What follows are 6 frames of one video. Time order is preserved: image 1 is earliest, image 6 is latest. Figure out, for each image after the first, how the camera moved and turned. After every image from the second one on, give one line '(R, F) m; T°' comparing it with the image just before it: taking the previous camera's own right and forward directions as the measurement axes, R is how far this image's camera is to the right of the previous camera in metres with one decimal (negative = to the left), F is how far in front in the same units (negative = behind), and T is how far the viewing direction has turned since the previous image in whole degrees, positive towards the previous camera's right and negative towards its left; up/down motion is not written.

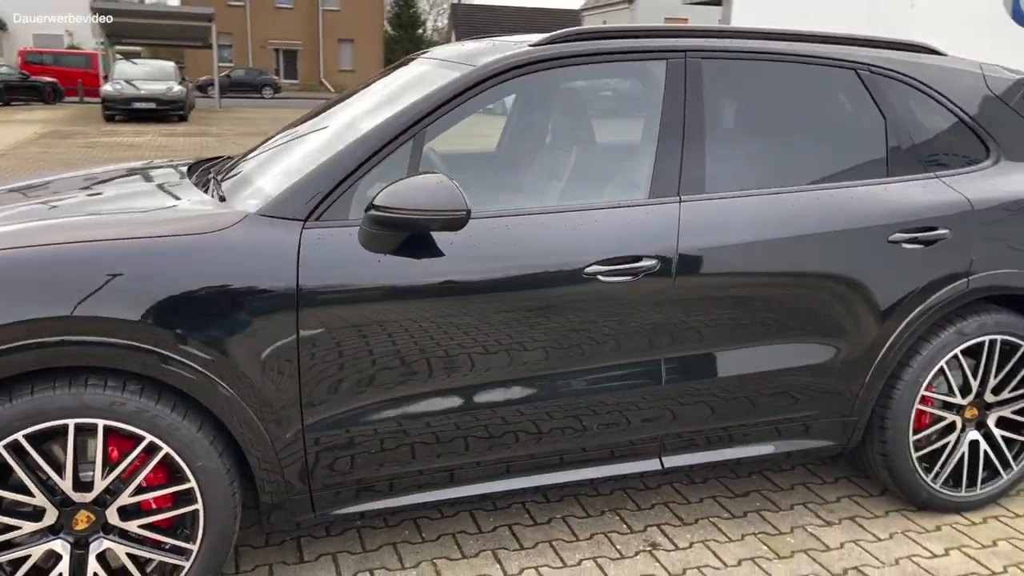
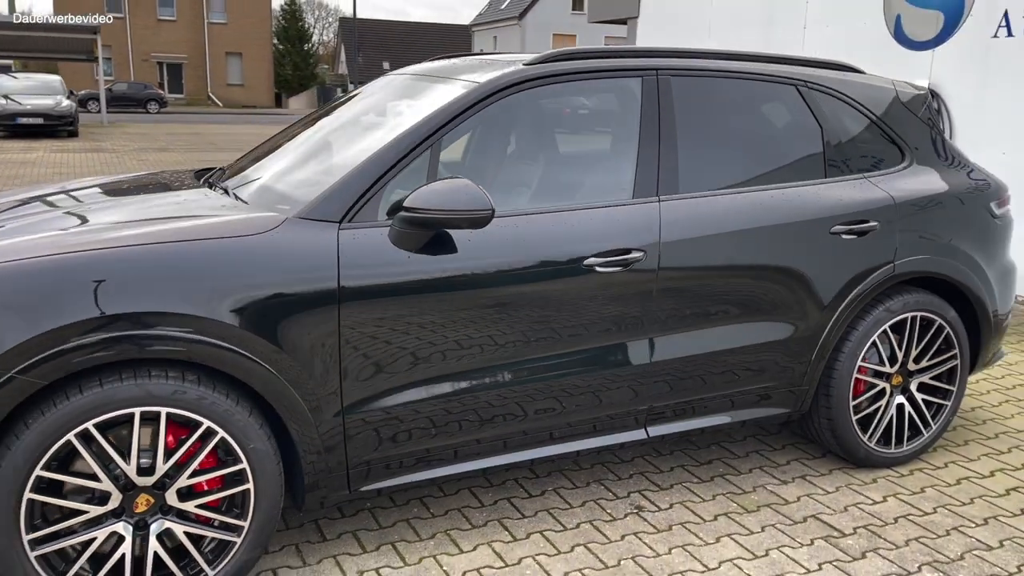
(-0.4, -0.3) m; +7°
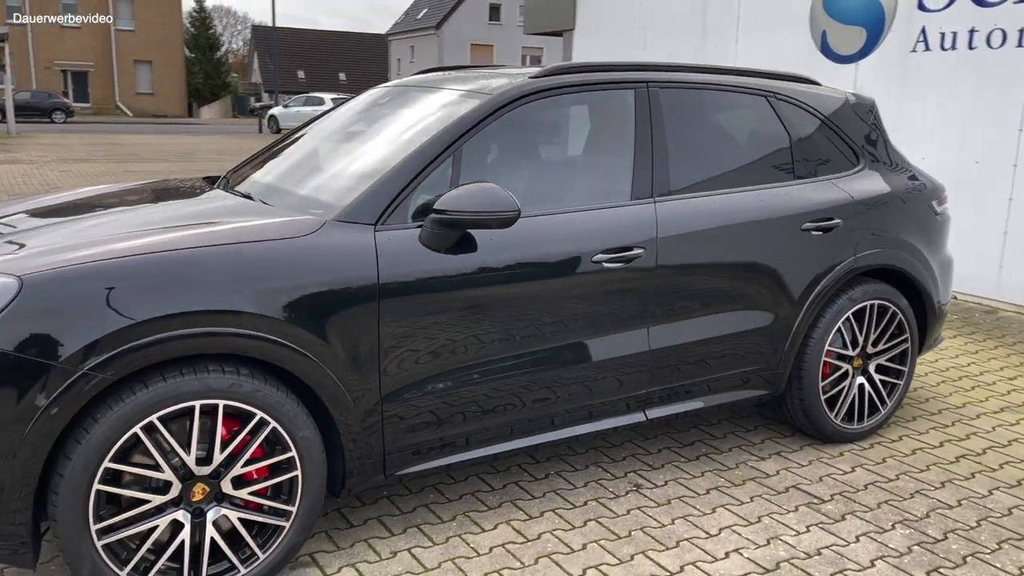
(-0.3, -0.2) m; +5°
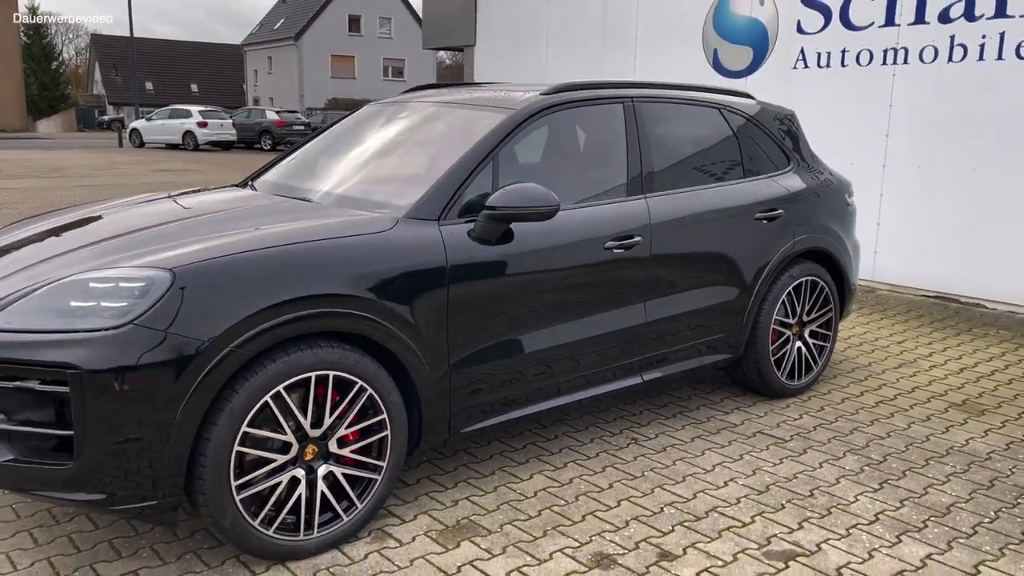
(-0.7, -0.5) m; +9°
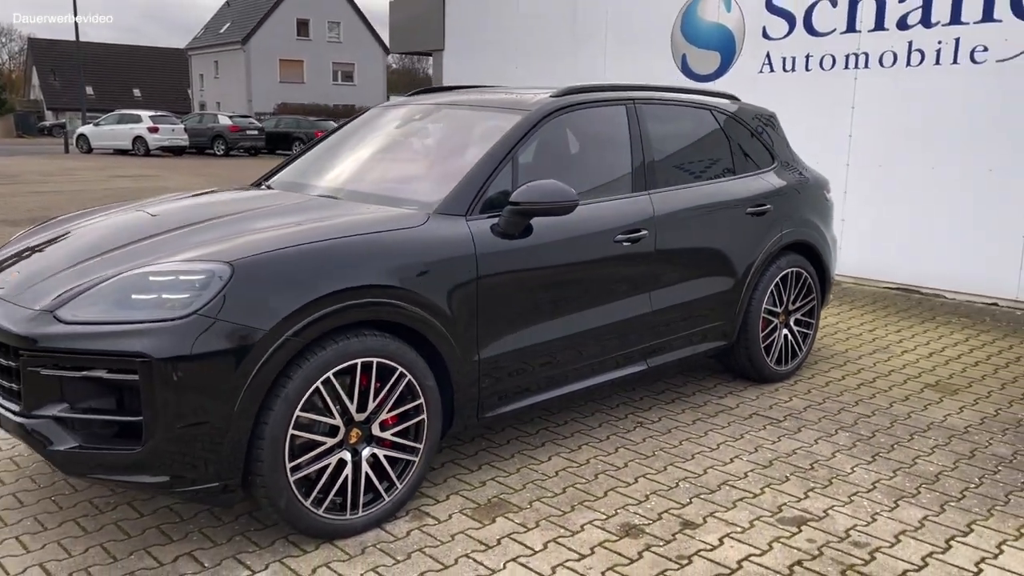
(-0.3, -0.2) m; +3°
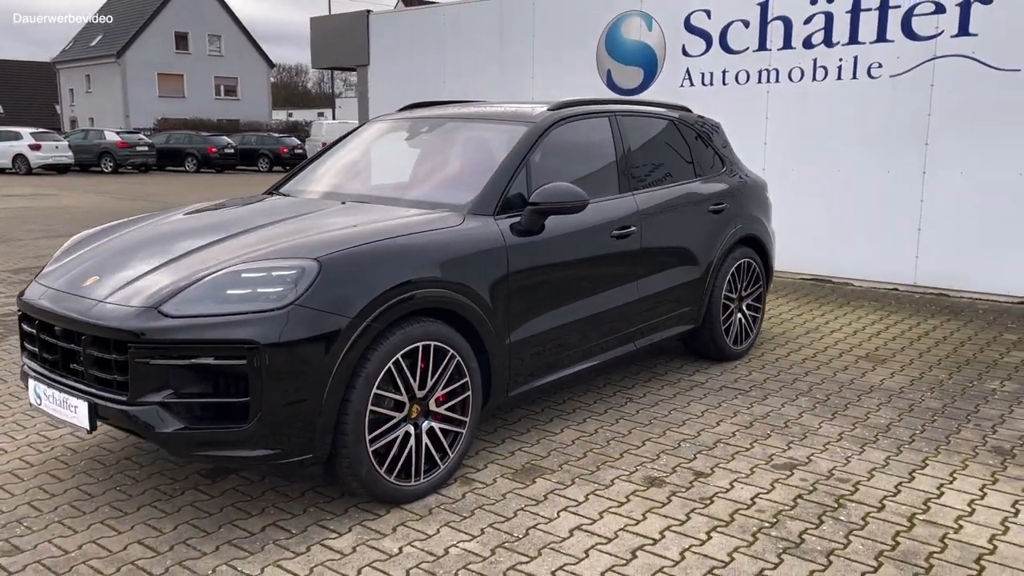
(-0.6, -0.4) m; +7°
